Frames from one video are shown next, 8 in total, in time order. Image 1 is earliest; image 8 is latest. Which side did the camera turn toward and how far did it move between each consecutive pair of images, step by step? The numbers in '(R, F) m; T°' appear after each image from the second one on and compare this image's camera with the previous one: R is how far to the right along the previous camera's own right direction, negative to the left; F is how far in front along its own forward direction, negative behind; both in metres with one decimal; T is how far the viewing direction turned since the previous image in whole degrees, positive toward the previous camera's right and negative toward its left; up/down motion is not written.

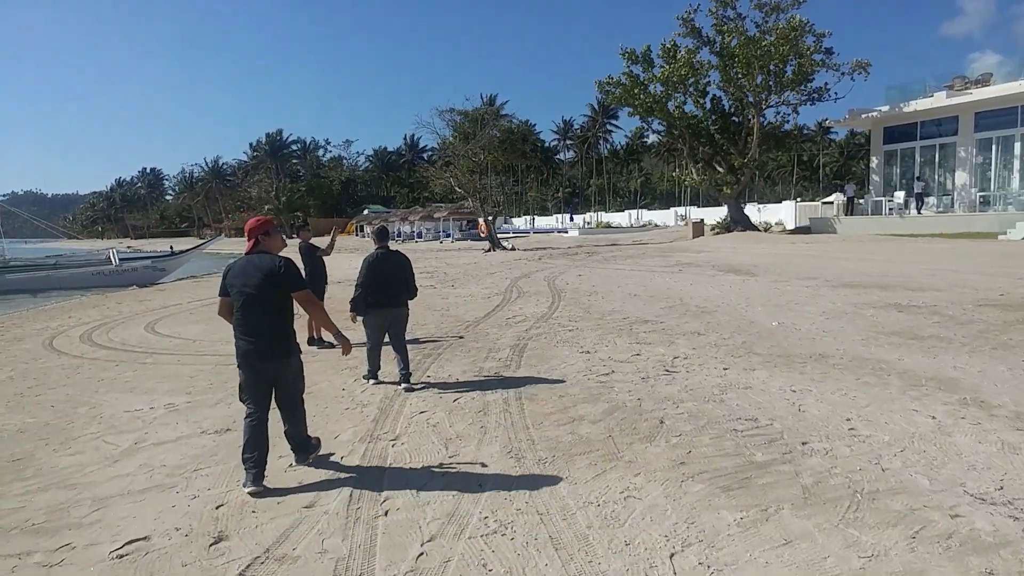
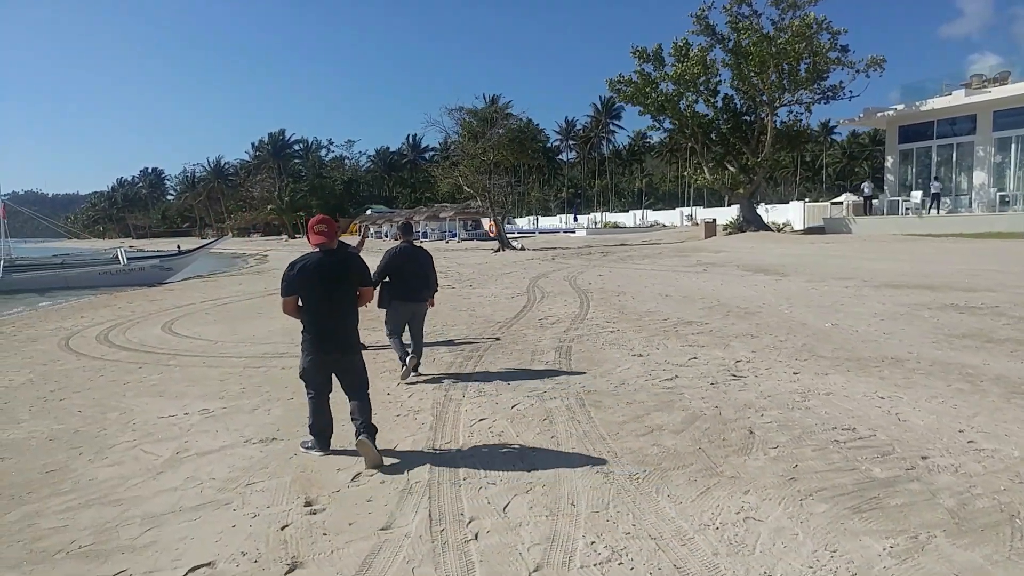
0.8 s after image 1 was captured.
(-0.5, +0.4) m; 0°
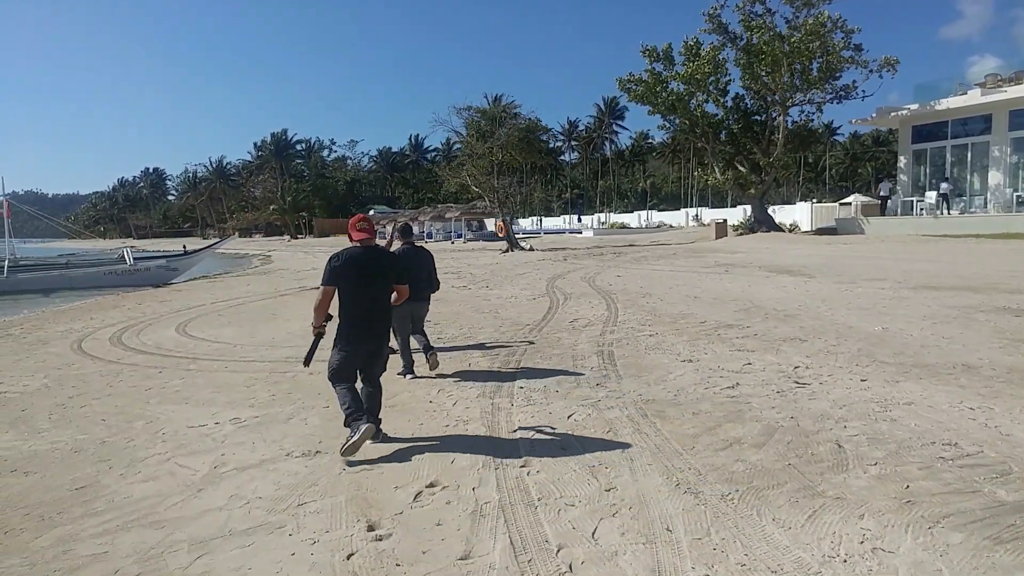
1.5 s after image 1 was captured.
(-0.4, +0.4) m; 0°
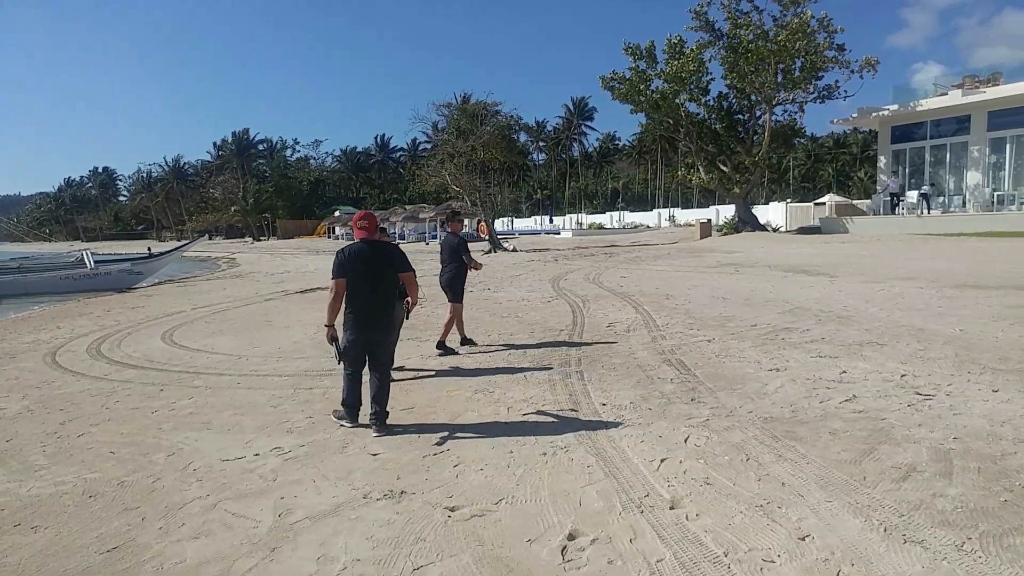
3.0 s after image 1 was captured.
(-0.9, +0.8) m; +3°
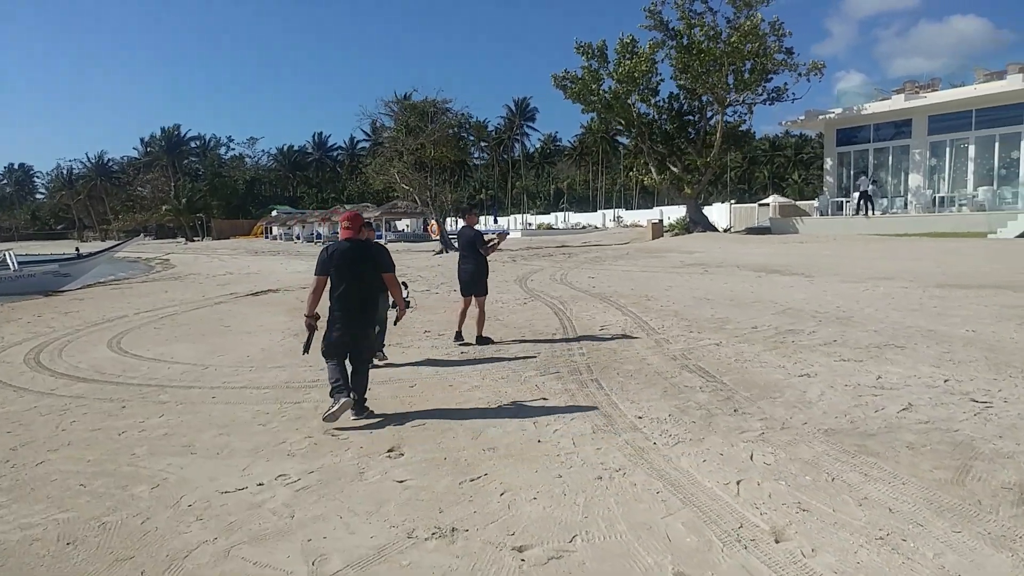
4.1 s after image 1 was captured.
(-0.6, +0.6) m; +5°
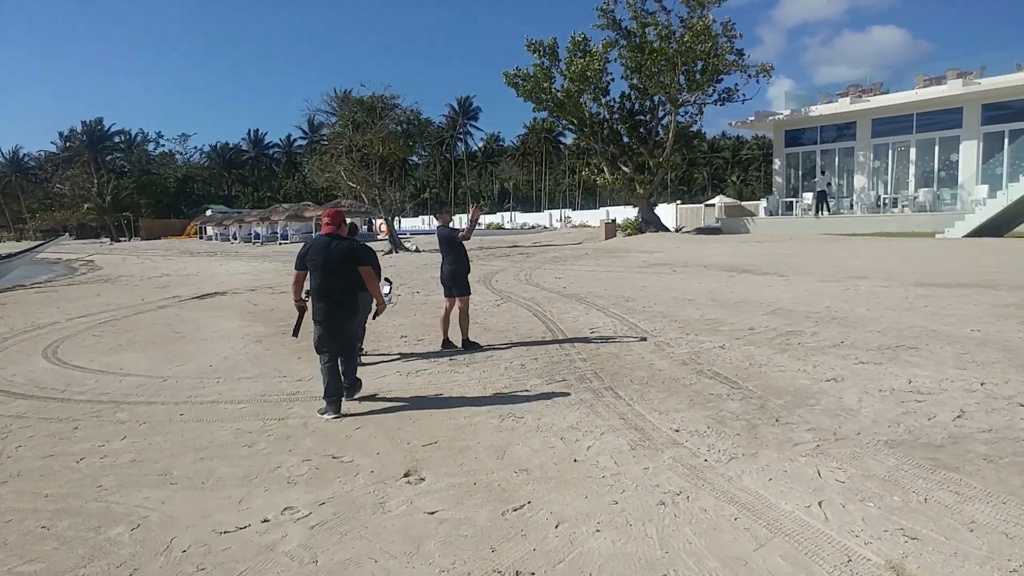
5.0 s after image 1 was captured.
(-0.5, +0.5) m; +5°
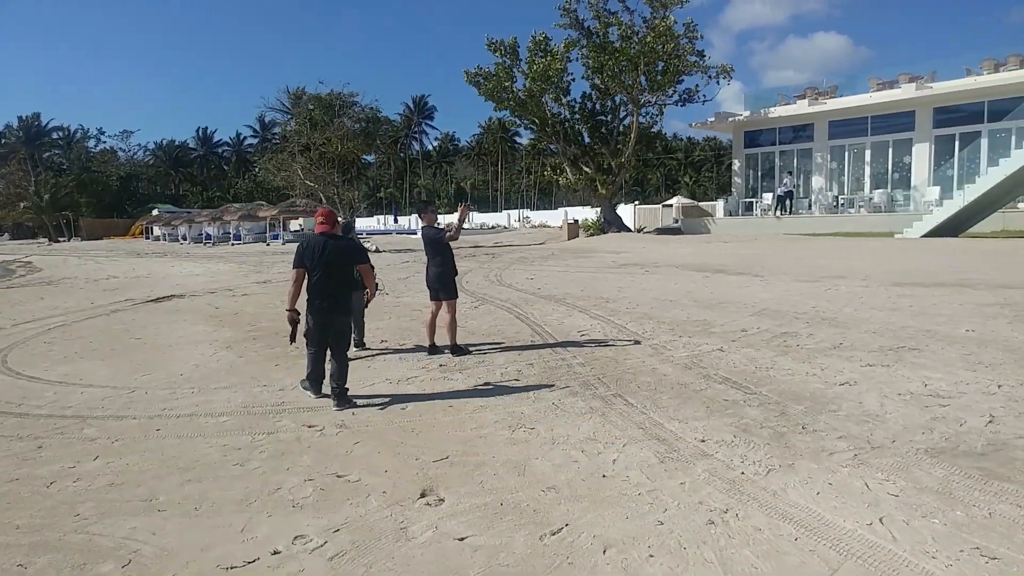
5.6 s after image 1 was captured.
(-0.4, +0.3) m; +4°
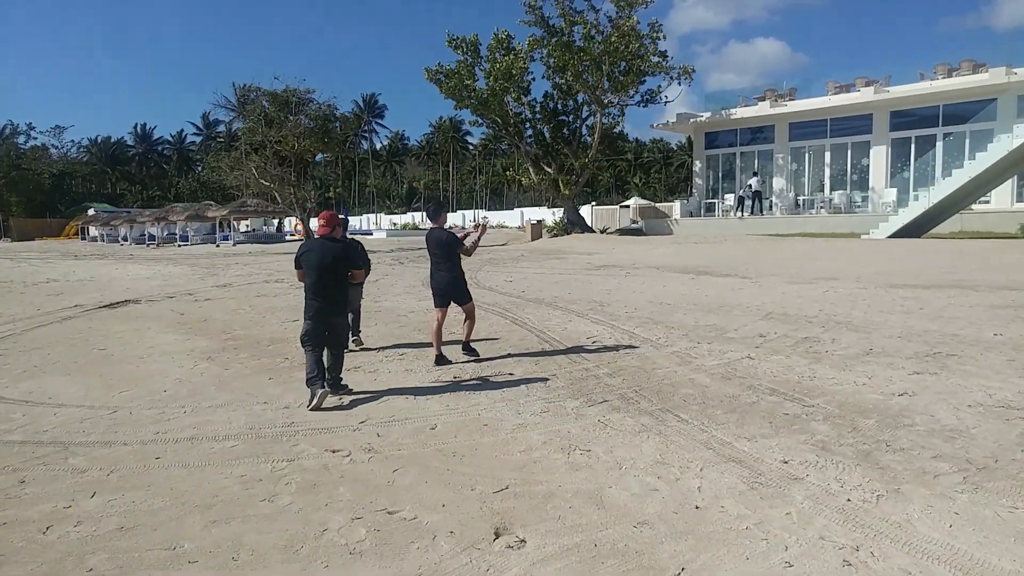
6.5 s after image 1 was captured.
(-0.7, +0.5) m; +4°
